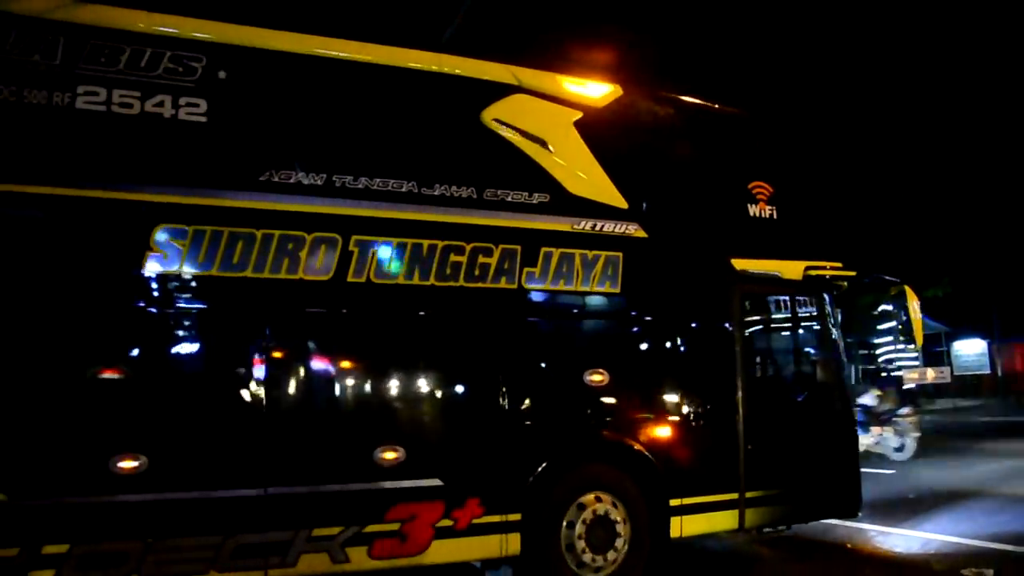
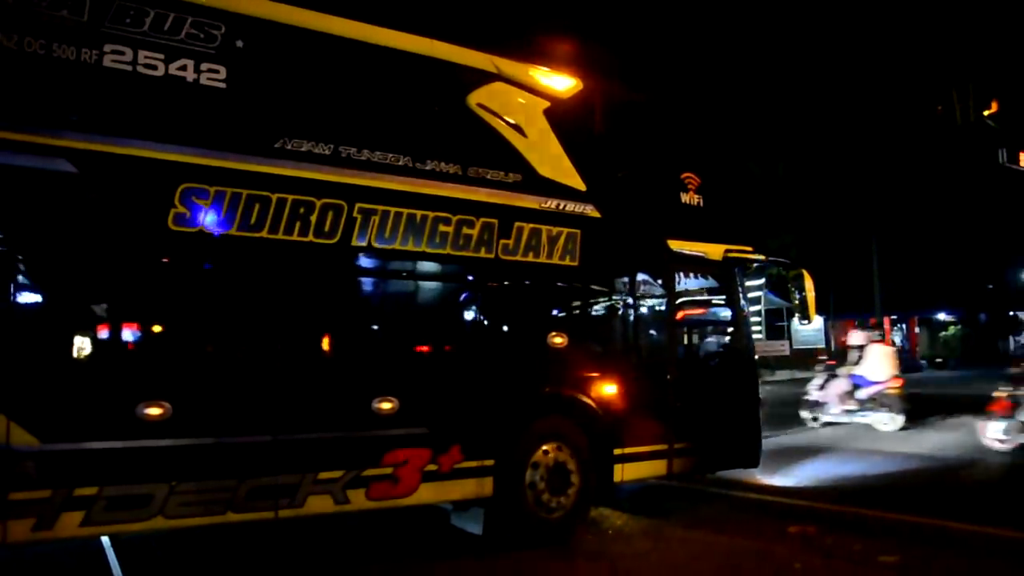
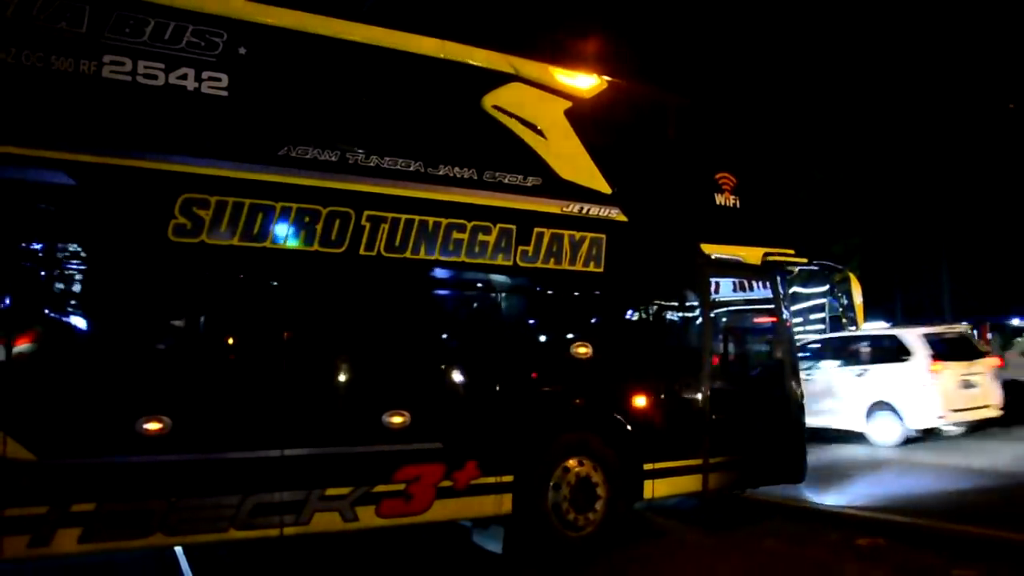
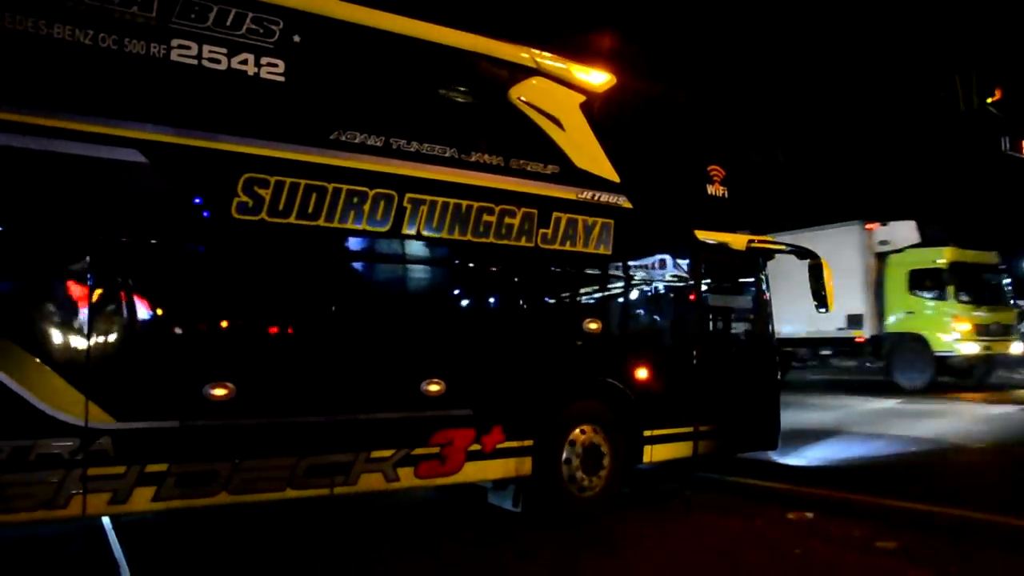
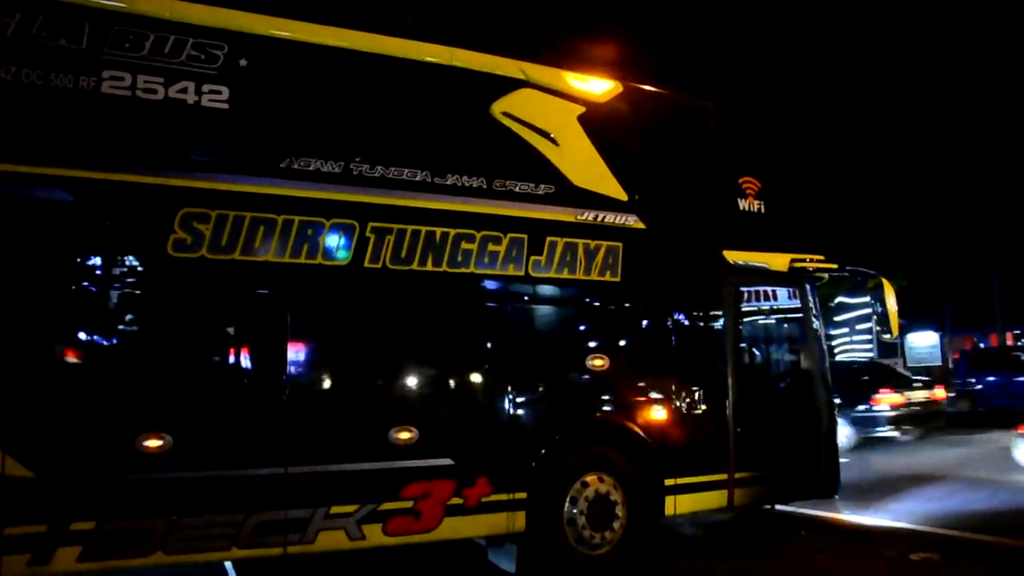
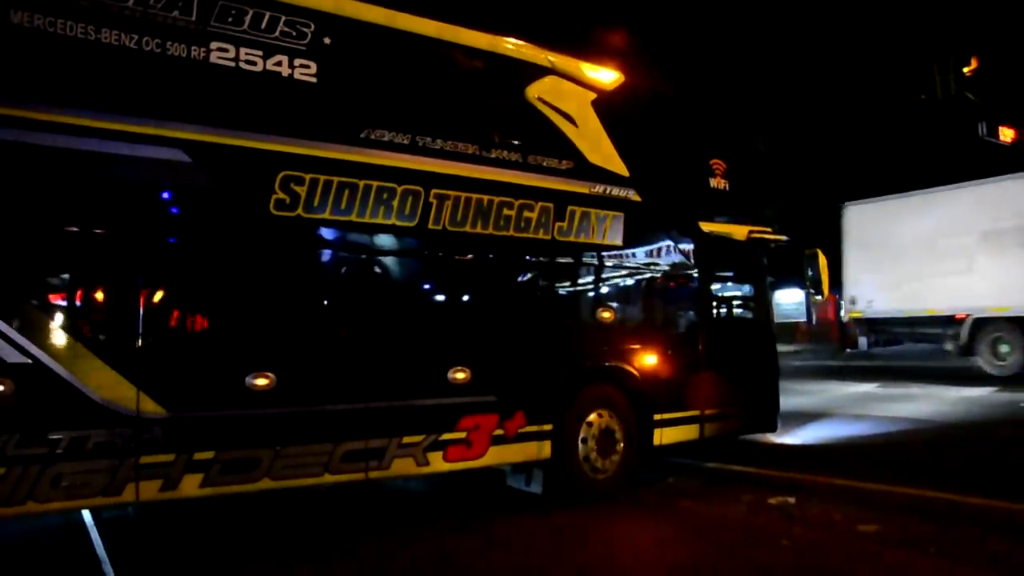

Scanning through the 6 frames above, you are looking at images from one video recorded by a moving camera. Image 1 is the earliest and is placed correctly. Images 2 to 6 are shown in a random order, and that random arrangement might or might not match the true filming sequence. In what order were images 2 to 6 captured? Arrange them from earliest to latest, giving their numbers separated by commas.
5, 3, 2, 4, 6
